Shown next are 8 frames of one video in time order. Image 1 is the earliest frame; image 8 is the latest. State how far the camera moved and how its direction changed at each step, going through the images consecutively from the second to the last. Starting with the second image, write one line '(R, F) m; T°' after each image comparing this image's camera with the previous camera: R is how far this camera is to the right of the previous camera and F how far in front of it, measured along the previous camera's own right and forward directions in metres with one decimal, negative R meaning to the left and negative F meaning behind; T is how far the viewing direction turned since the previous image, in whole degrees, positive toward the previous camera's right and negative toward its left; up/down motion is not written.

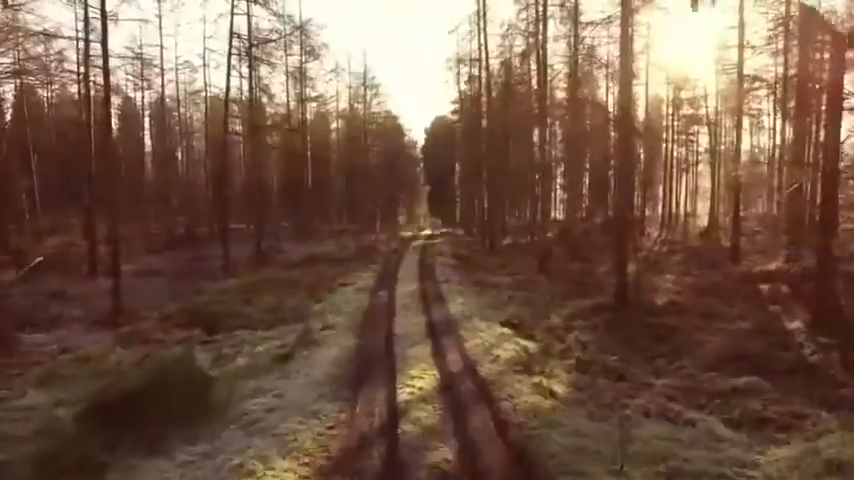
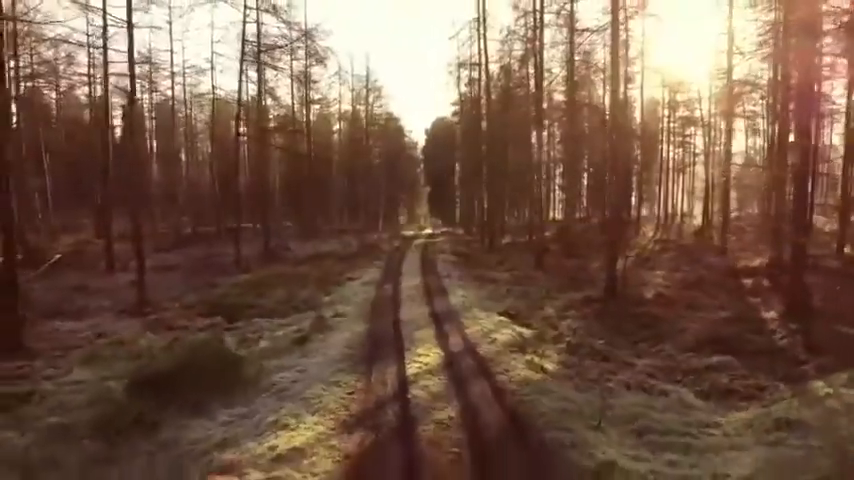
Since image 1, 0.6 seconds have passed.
(-0.1, -1.1) m; 0°
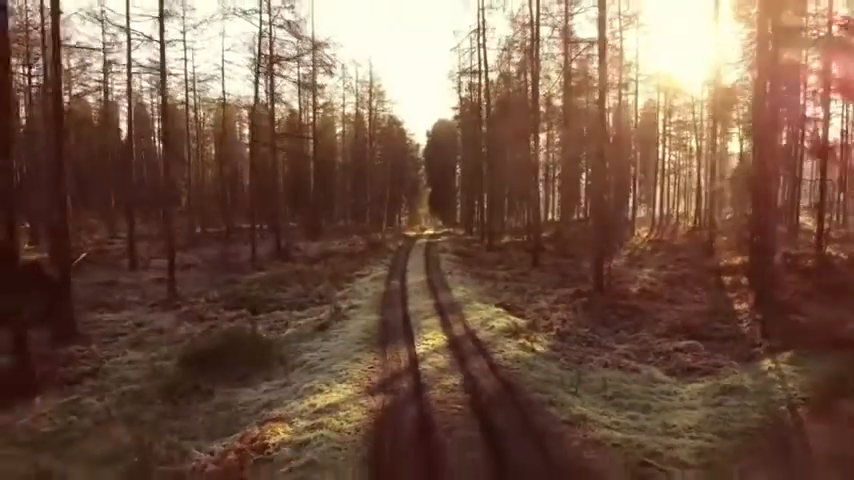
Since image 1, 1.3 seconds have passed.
(-0.1, -1.6) m; 0°
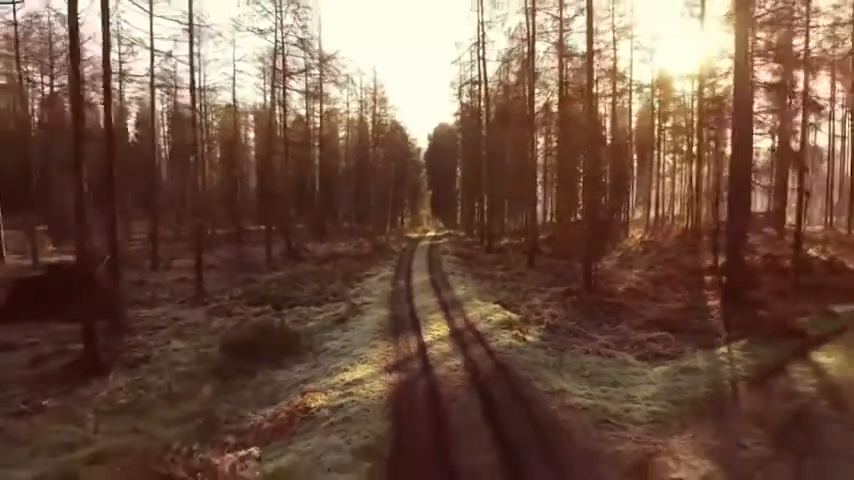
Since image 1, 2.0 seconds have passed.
(-0.1, -1.9) m; 0°
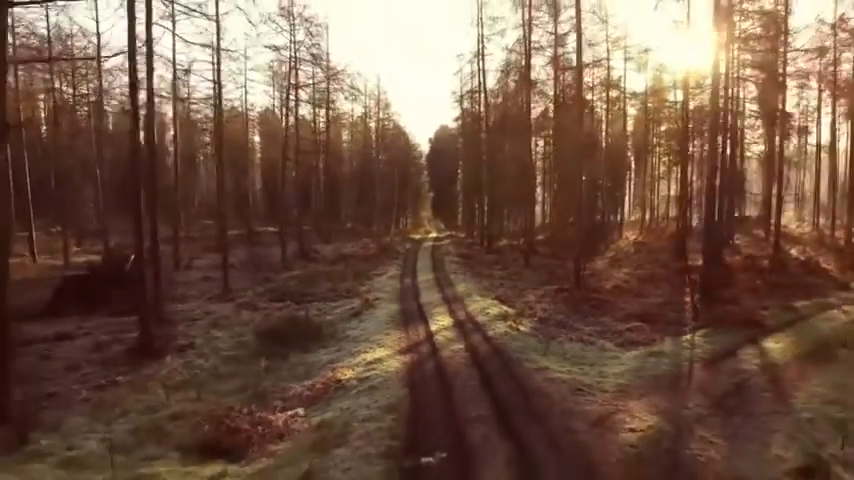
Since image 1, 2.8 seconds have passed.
(-0.1, -2.1) m; 0°
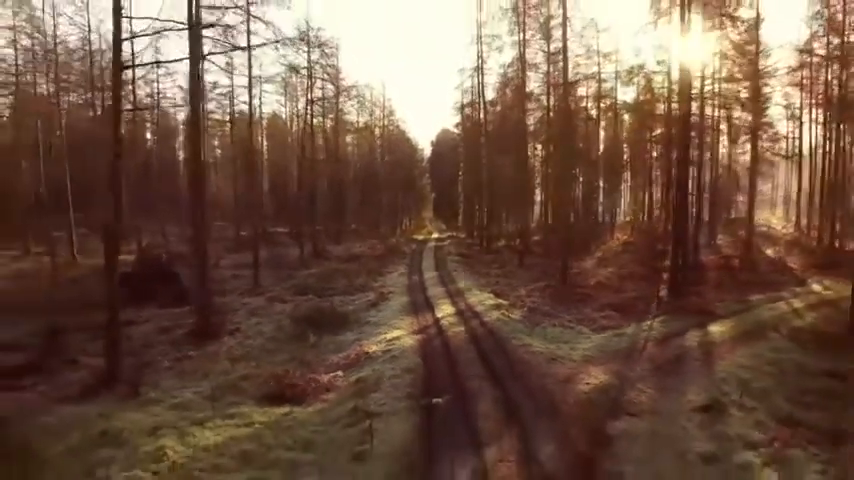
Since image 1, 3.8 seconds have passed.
(-0.2, -3.1) m; 0°
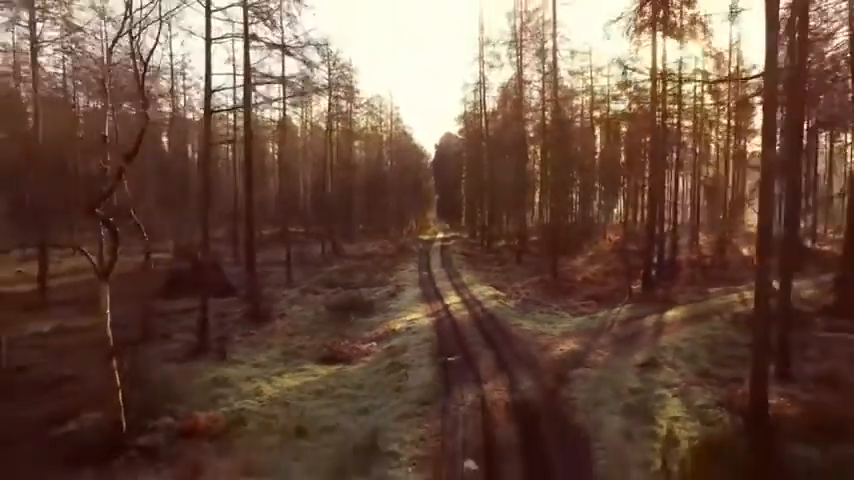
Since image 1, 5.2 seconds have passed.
(-0.3, -4.0) m; 0°
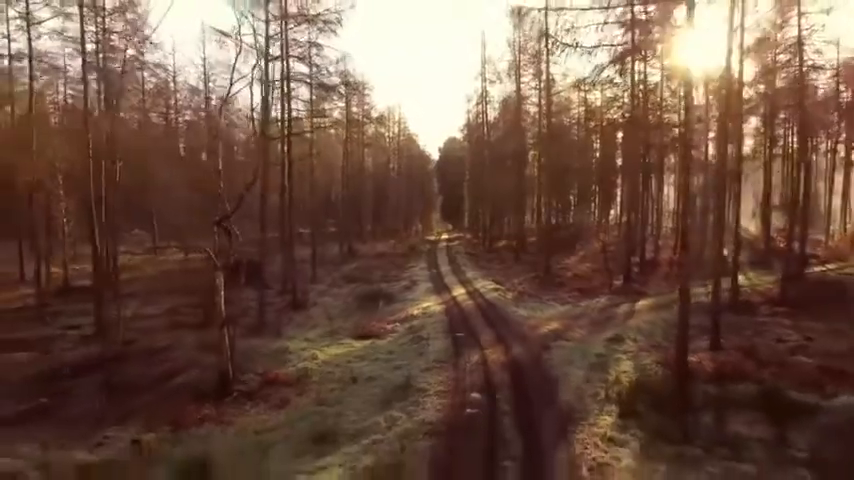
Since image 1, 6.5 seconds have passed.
(-0.3, -4.2) m; 0°
